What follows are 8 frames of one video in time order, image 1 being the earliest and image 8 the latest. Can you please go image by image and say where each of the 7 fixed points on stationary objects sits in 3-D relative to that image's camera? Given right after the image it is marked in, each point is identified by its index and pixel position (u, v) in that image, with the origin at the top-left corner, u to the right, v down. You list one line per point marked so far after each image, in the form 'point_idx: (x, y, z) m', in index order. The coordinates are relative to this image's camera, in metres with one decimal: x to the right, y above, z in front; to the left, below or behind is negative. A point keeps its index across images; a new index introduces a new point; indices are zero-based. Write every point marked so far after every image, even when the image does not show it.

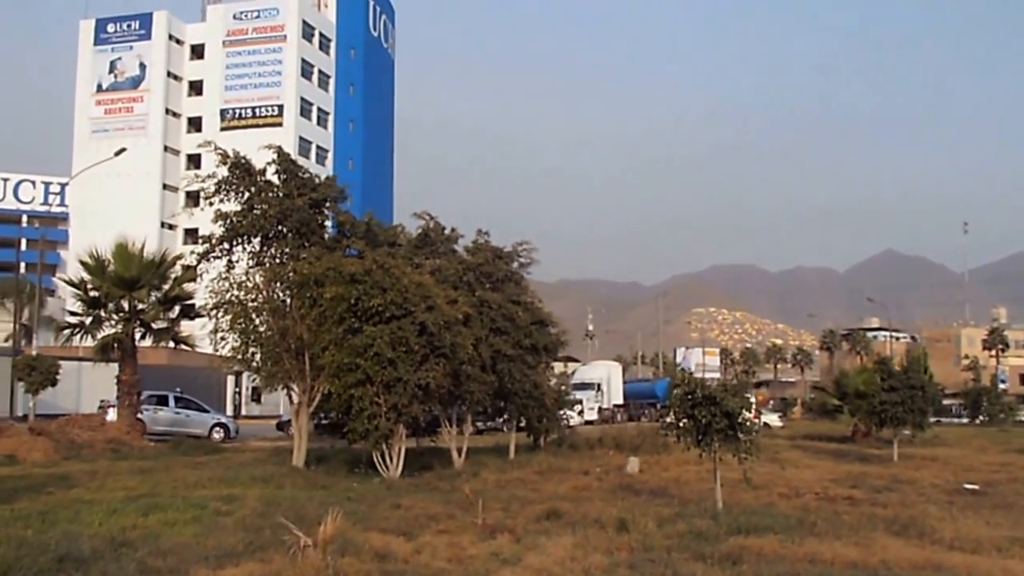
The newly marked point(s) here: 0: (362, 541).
0: (-1.9, -3.1, +13.8) m
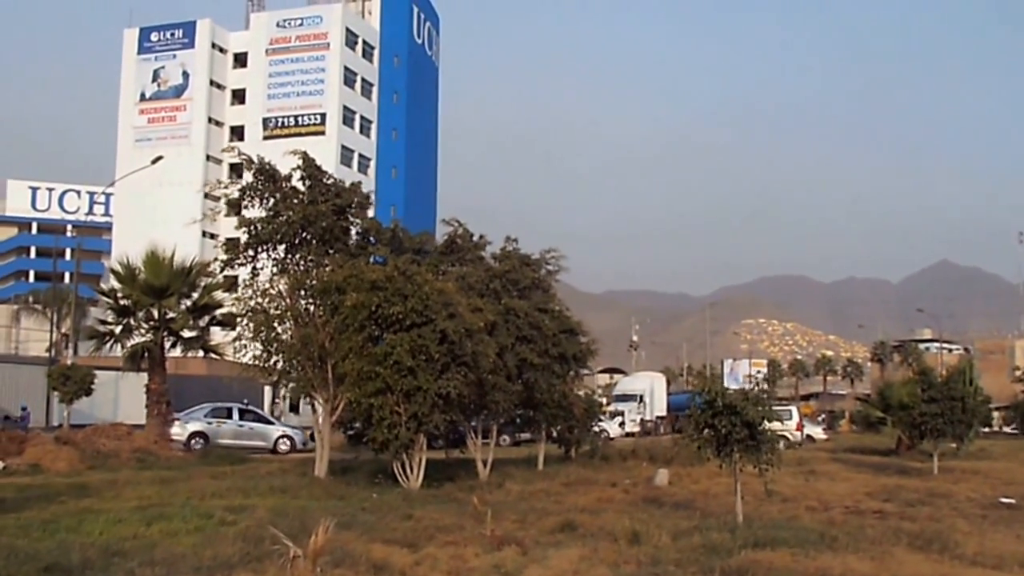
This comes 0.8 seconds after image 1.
0: (-1.8, -3.2, +13.4) m
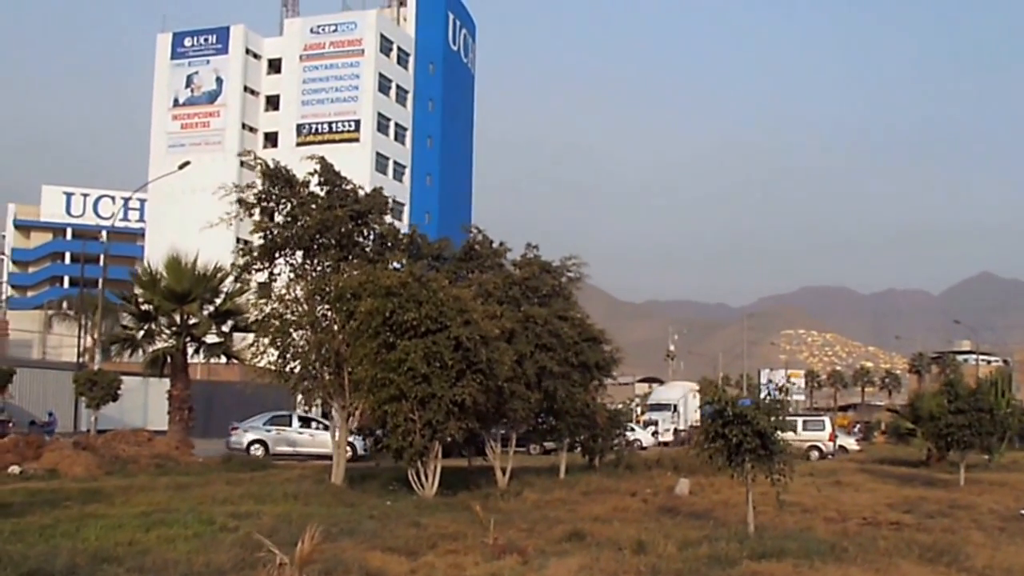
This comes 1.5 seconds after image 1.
0: (-1.9, -3.2, +13.2) m
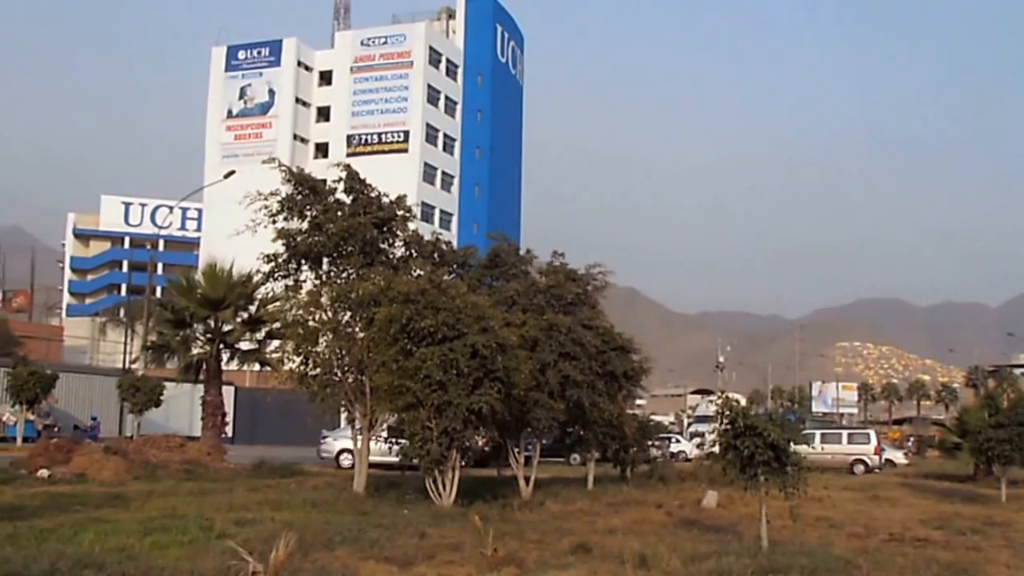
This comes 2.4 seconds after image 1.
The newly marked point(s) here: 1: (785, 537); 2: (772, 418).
0: (-2.0, -3.2, +12.9) m
1: (+4.6, -4.2, +18.9) m
2: (+4.0, -2.0, +17.3) m
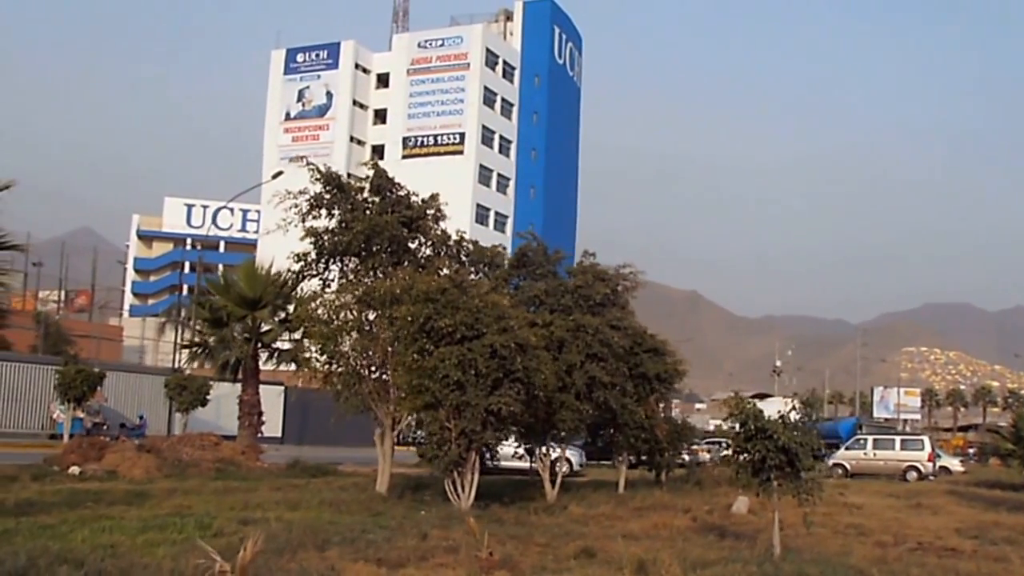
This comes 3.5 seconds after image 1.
0: (-2.1, -3.2, +12.7) m
1: (+4.8, -4.2, +18.3) m
2: (+4.1, -2.0, +16.7) m
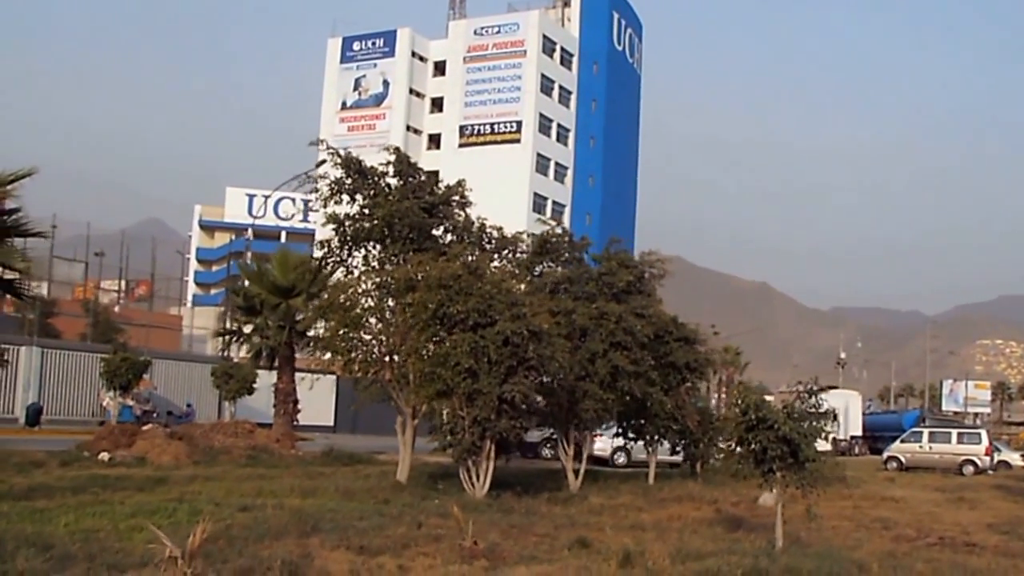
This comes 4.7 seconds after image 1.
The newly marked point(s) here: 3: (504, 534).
0: (-2.4, -3.0, +12.5) m
1: (+4.8, -4.0, +17.7) m
2: (+4.0, -1.7, +16.1) m
3: (-0.1, -3.5, +16.0) m
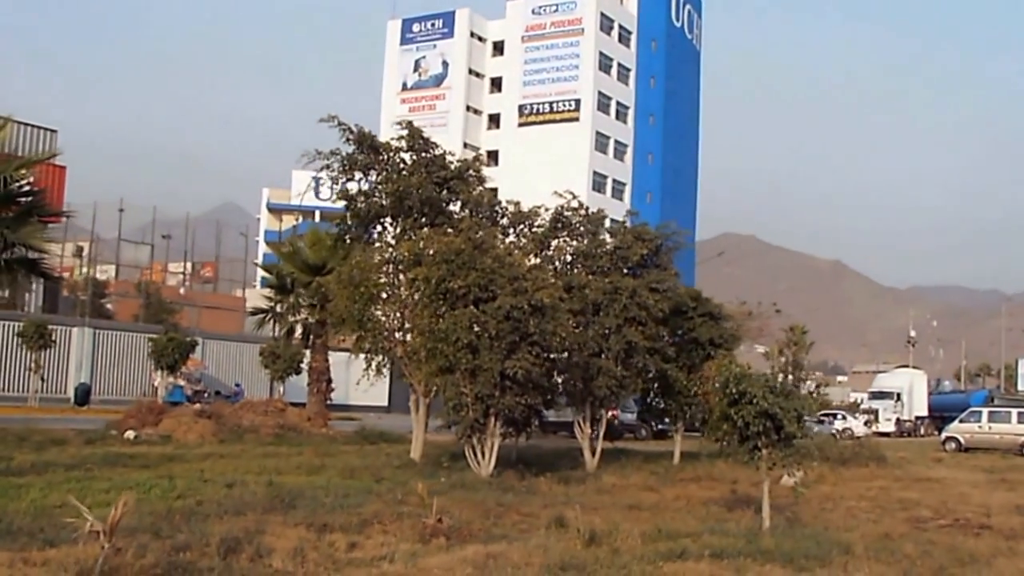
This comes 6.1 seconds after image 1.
0: (-2.9, -2.7, +12.3) m
1: (+4.6, -3.5, +17.1) m
2: (+3.7, -1.3, +15.5) m
3: (-0.4, -3.1, +15.7) m
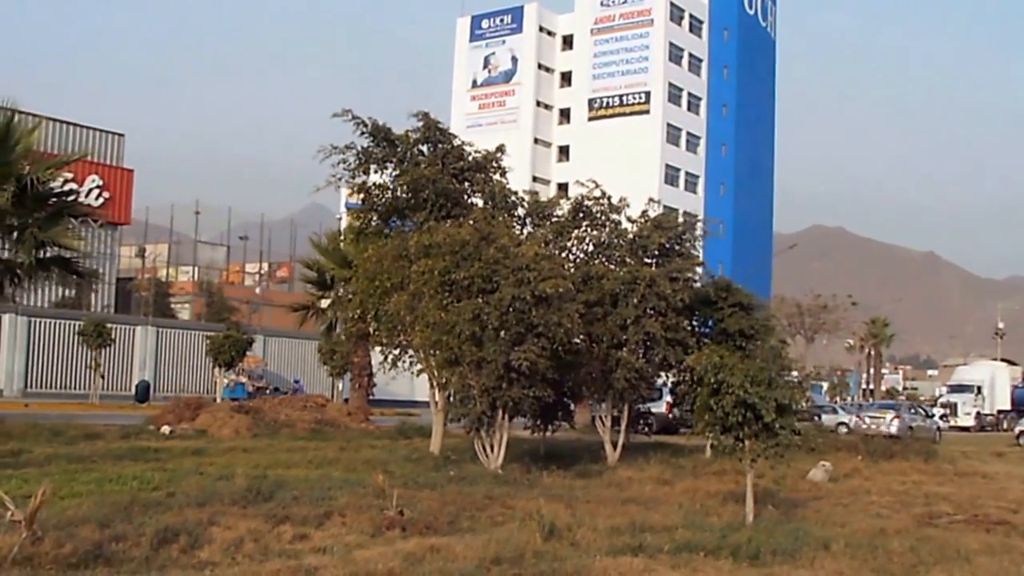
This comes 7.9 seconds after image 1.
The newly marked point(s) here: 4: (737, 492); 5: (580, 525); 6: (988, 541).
0: (-3.5, -2.6, +12.3) m
1: (+4.4, -3.3, +16.4) m
2: (+3.3, -1.1, +14.9) m
3: (-0.7, -3.0, +15.4) m
4: (+4.0, -3.7, +20.0) m
5: (+0.8, -2.8, +13.4) m
6: (+6.2, -3.2, +14.4) m
